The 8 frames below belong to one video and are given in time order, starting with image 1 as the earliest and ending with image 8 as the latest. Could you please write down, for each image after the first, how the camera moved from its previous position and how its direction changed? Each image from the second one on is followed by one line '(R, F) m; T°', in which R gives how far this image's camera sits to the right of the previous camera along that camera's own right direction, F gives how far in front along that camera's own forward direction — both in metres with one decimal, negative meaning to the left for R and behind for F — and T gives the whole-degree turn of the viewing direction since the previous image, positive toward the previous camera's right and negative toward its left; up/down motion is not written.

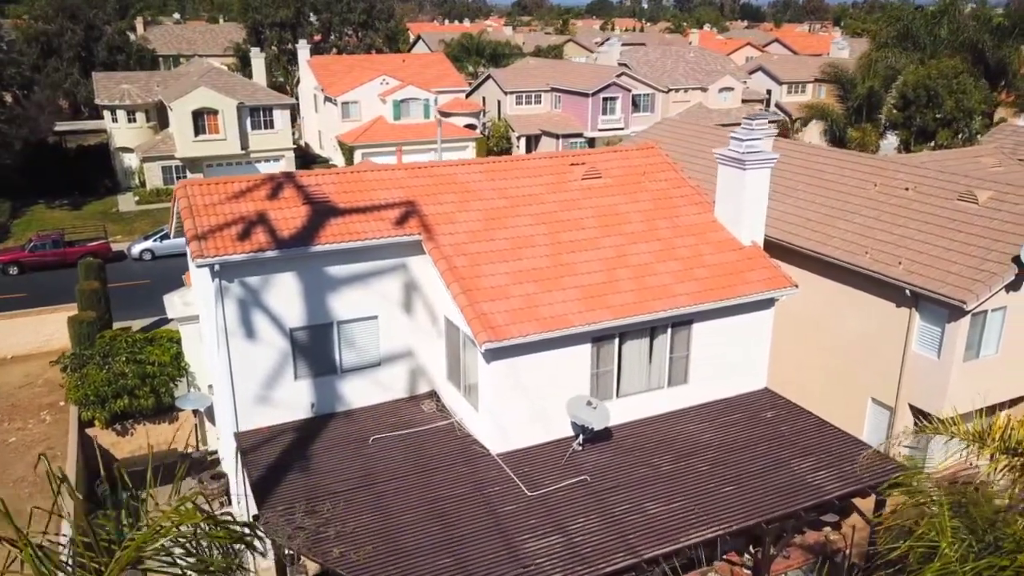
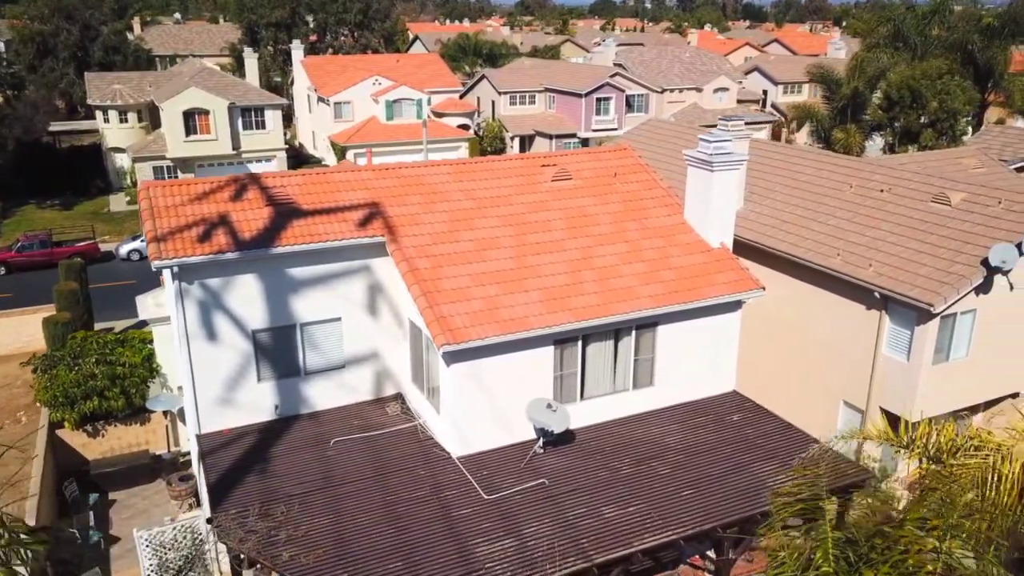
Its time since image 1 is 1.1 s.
(+0.7, +0.1) m; 0°
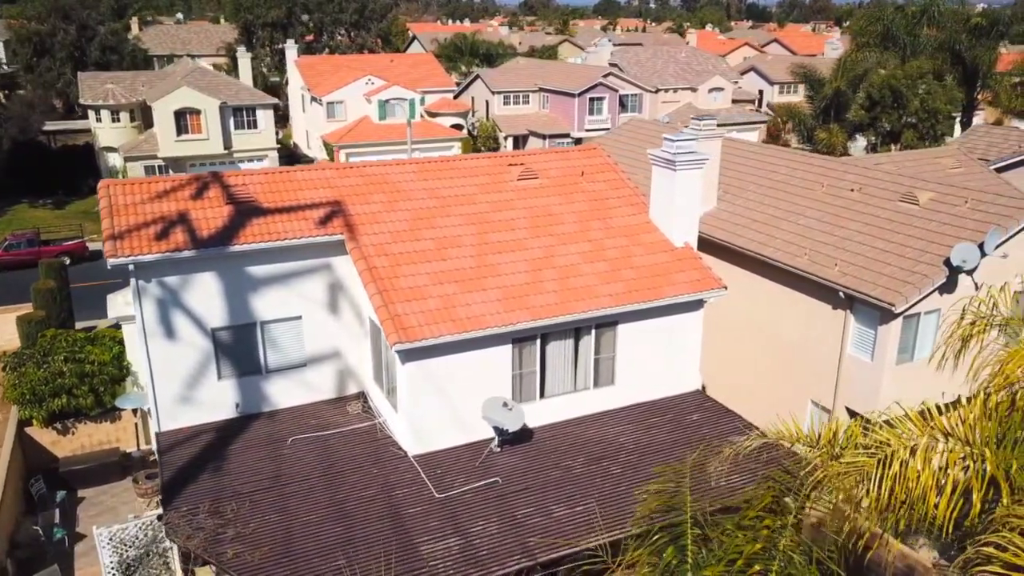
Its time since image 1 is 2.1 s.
(+0.8, 0.0) m; 0°
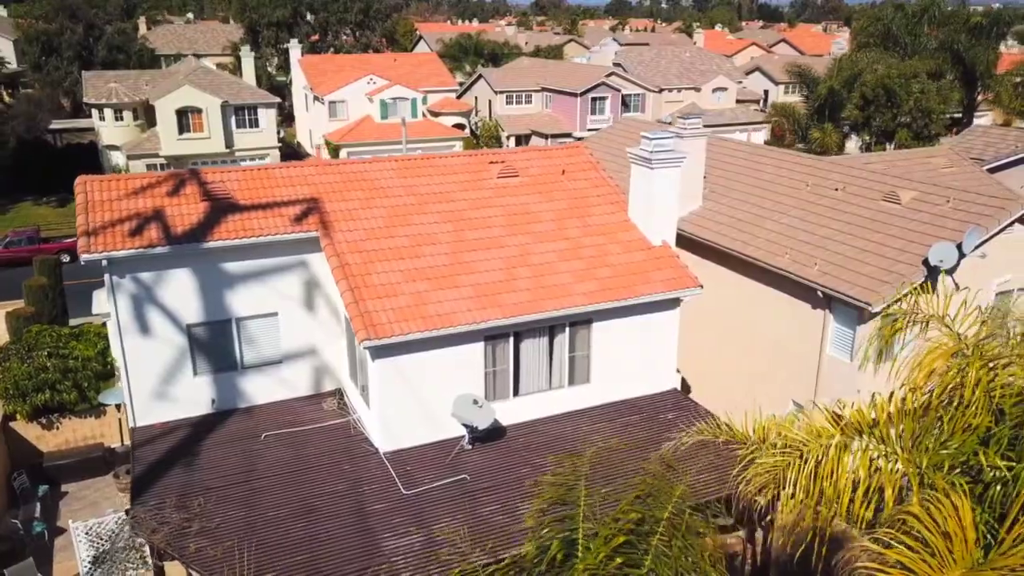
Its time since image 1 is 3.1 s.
(+0.6, 0.0) m; -1°
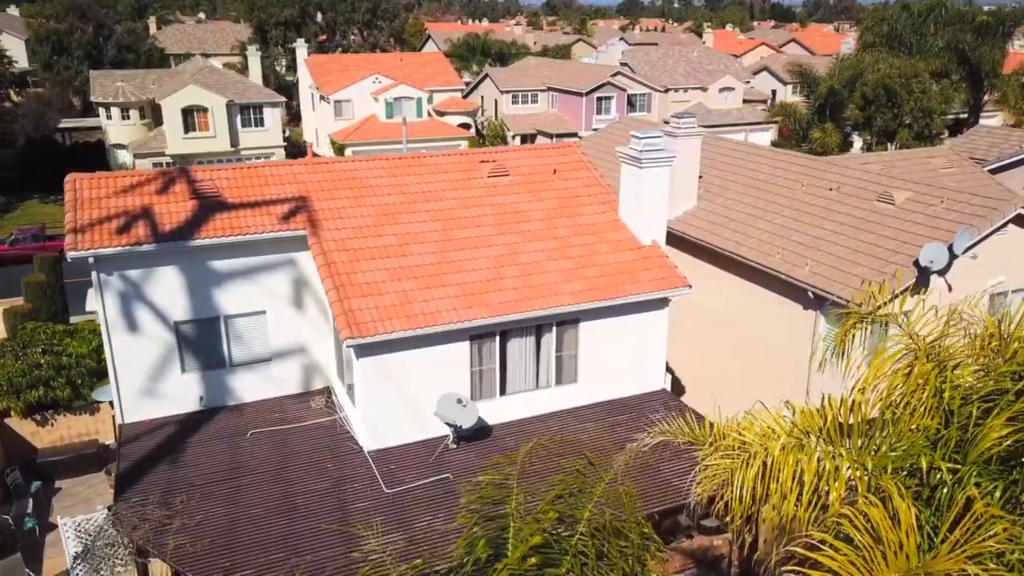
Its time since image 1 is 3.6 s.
(+0.4, 0.0) m; -1°
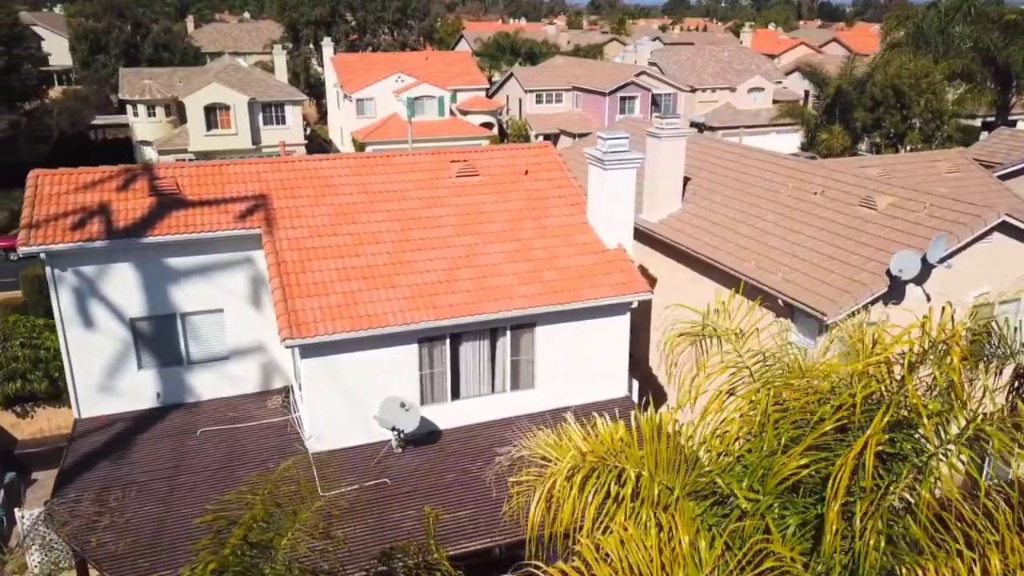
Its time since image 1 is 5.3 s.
(+1.5, +0.3) m; -3°
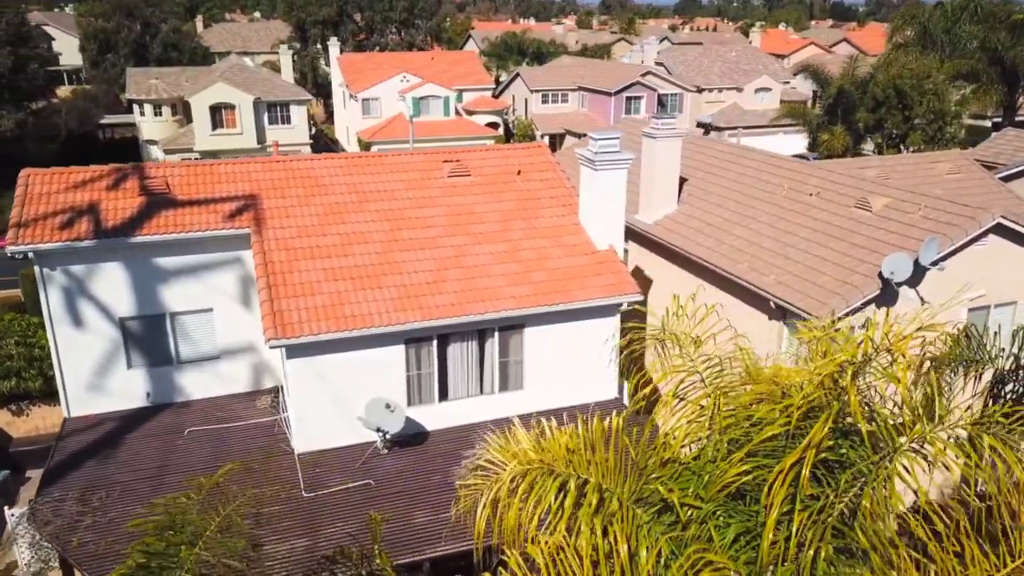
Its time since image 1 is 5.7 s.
(+0.4, +0.1) m; -1°
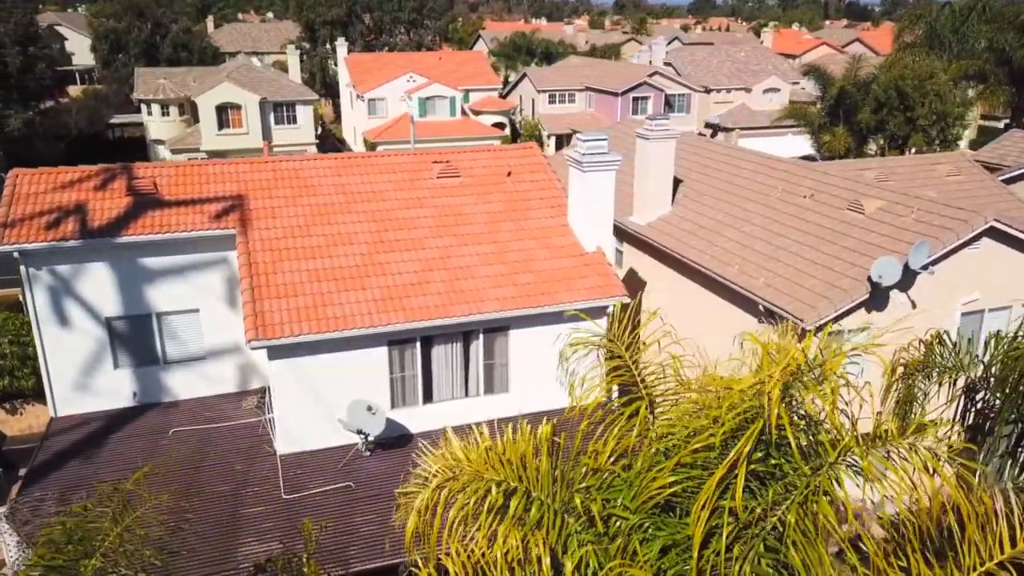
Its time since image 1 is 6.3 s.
(+0.5, +0.1) m; -1°
